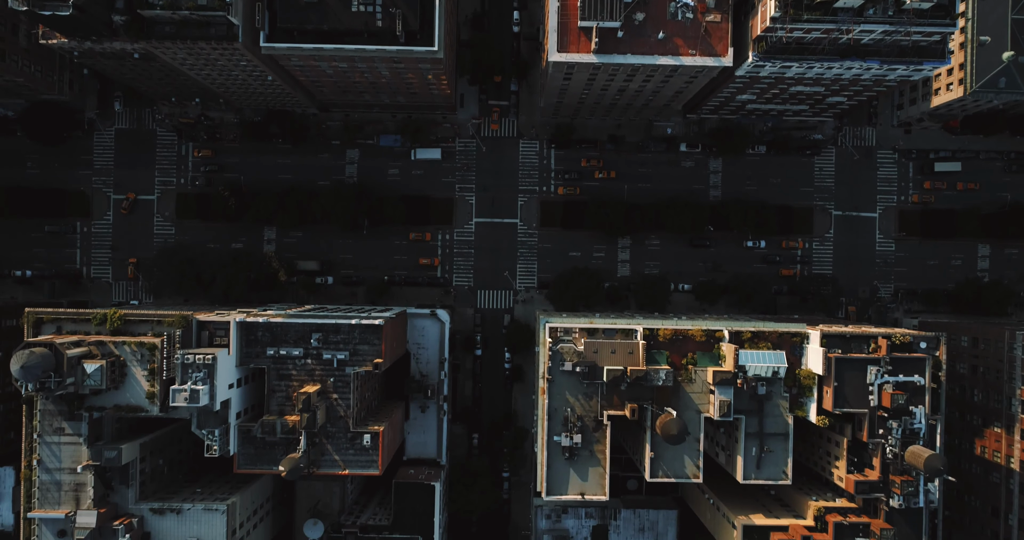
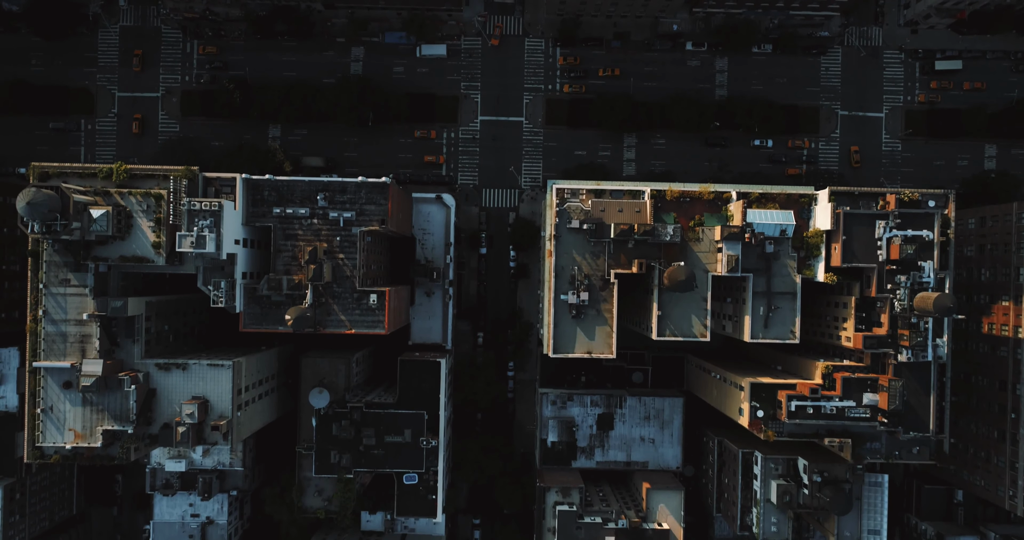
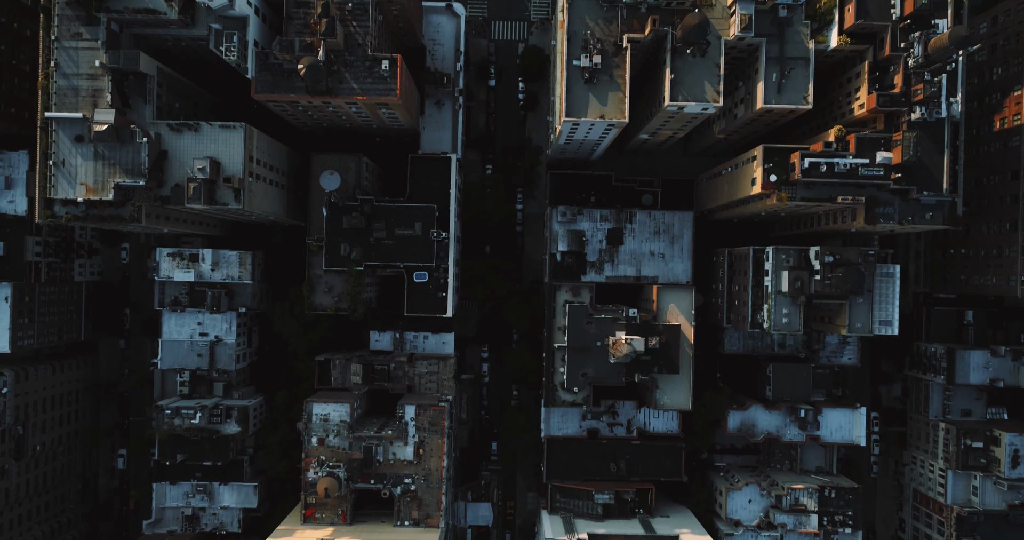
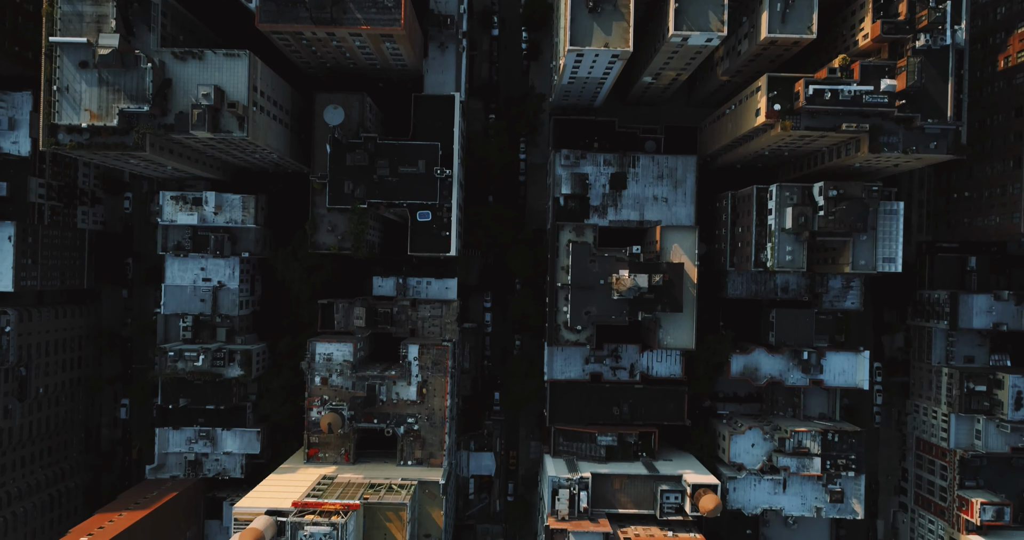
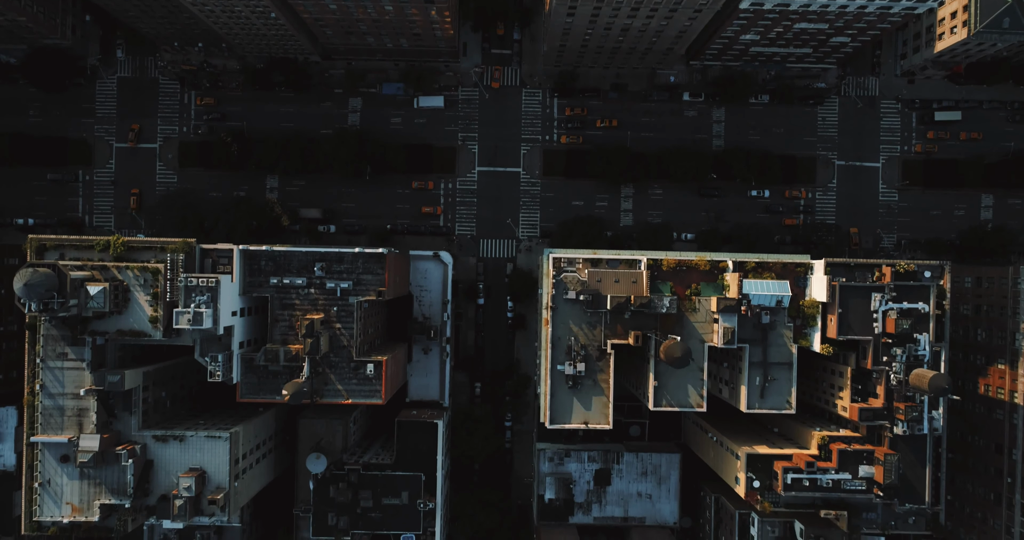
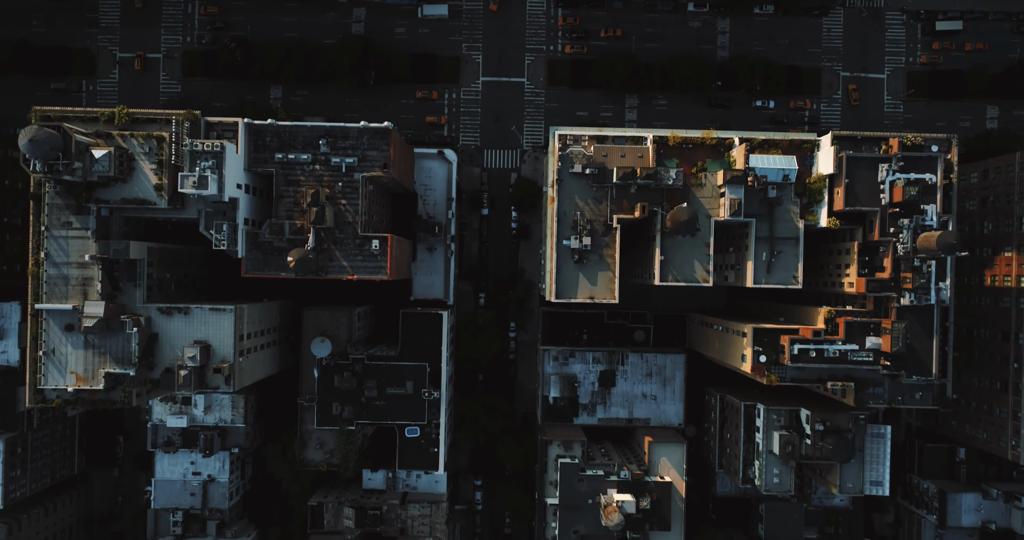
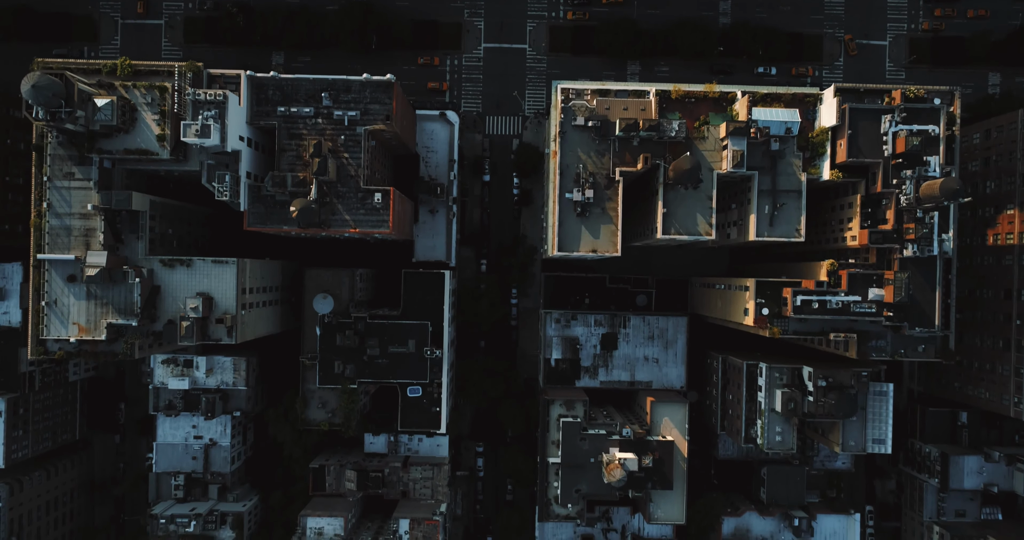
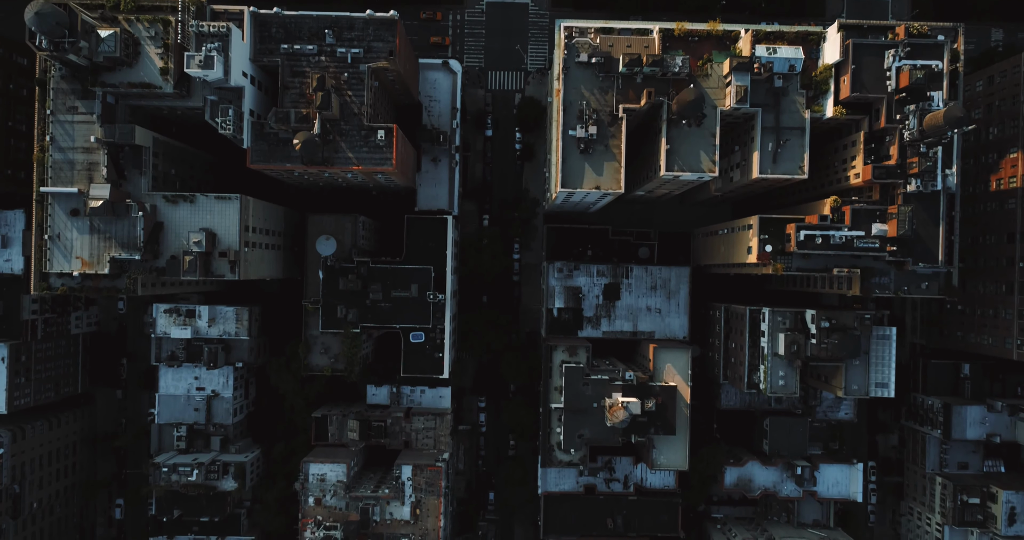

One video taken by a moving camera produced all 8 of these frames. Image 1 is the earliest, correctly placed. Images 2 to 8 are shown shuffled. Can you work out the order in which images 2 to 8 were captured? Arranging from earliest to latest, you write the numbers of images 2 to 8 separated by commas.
5, 2, 6, 7, 8, 3, 4
